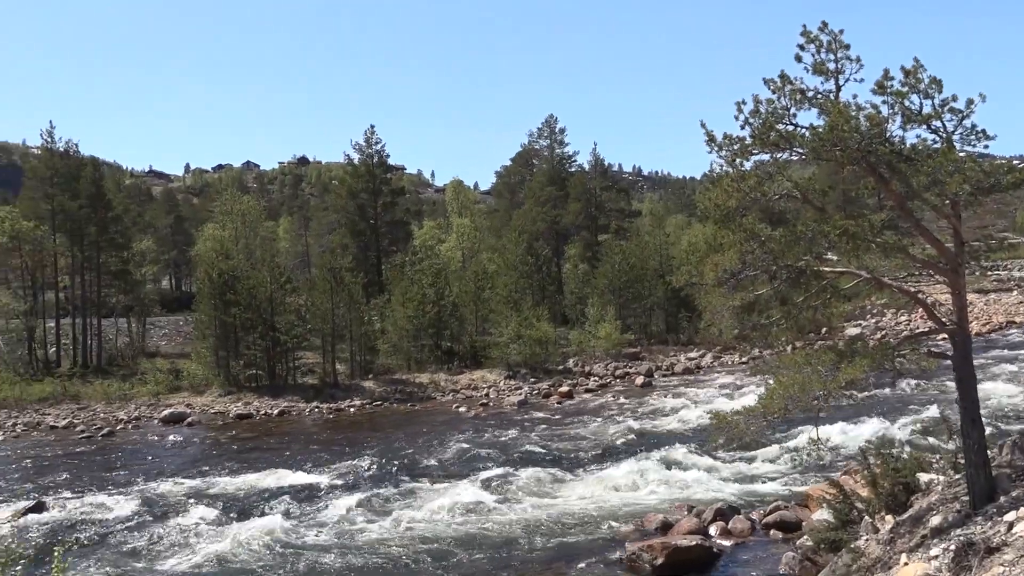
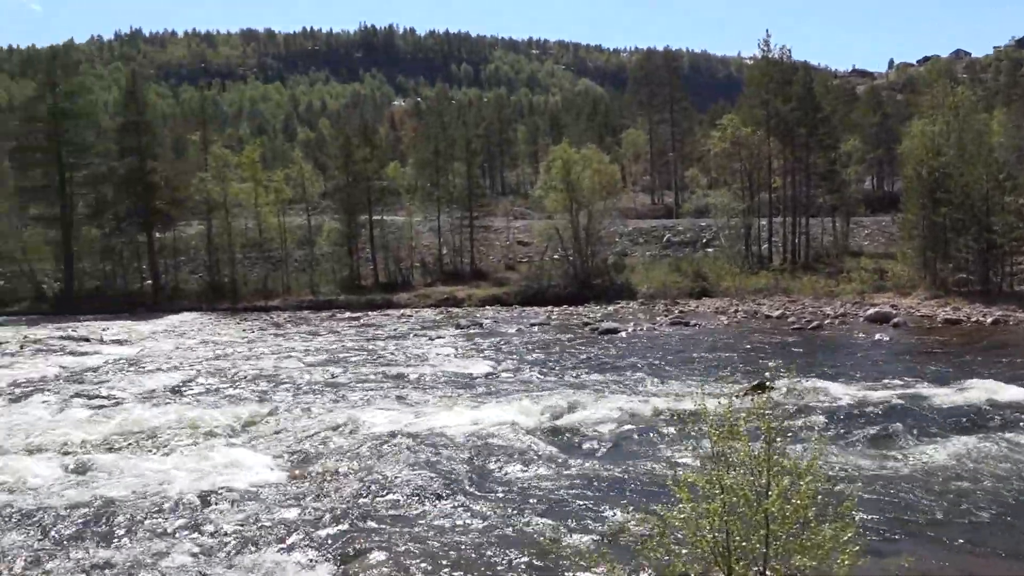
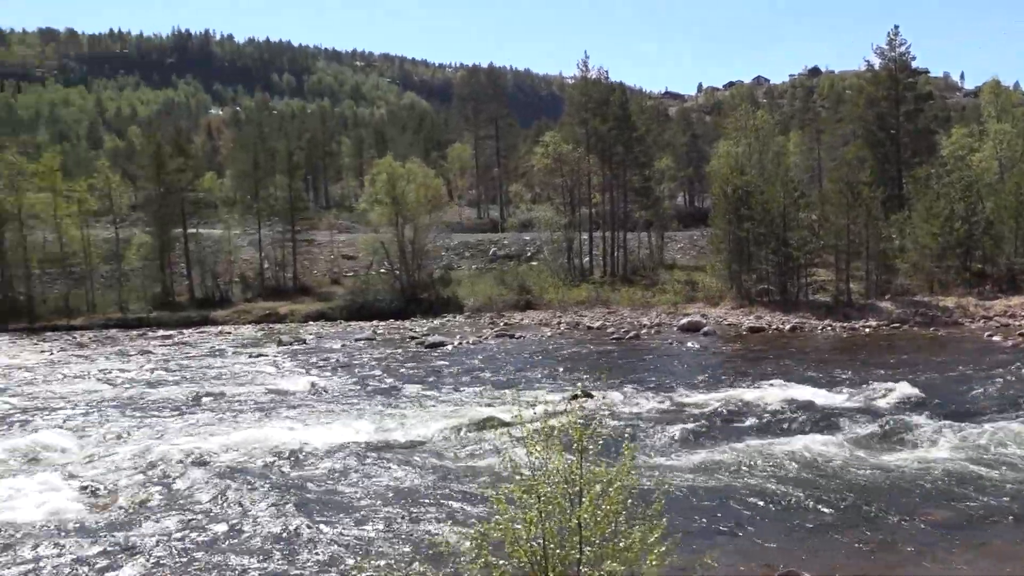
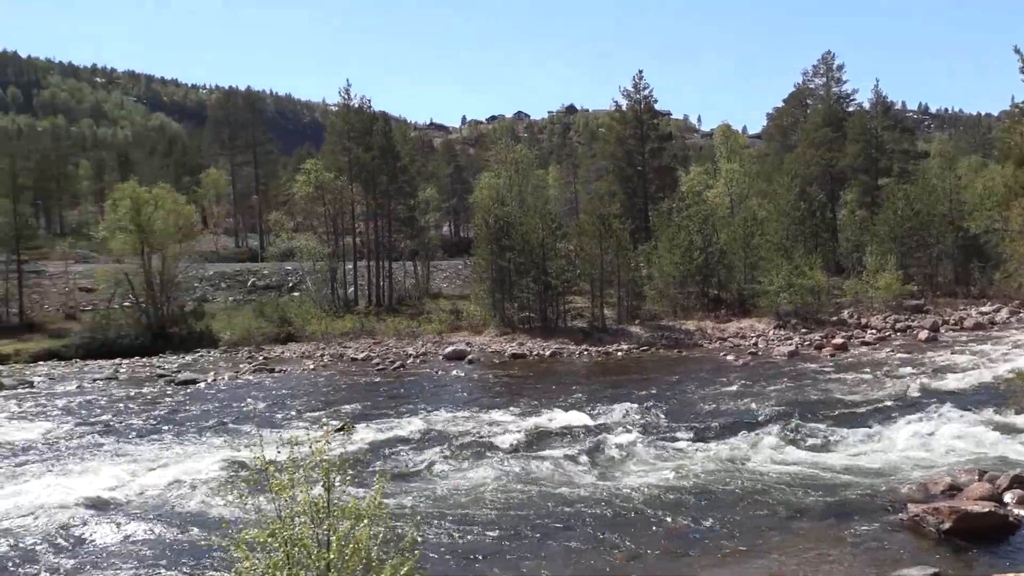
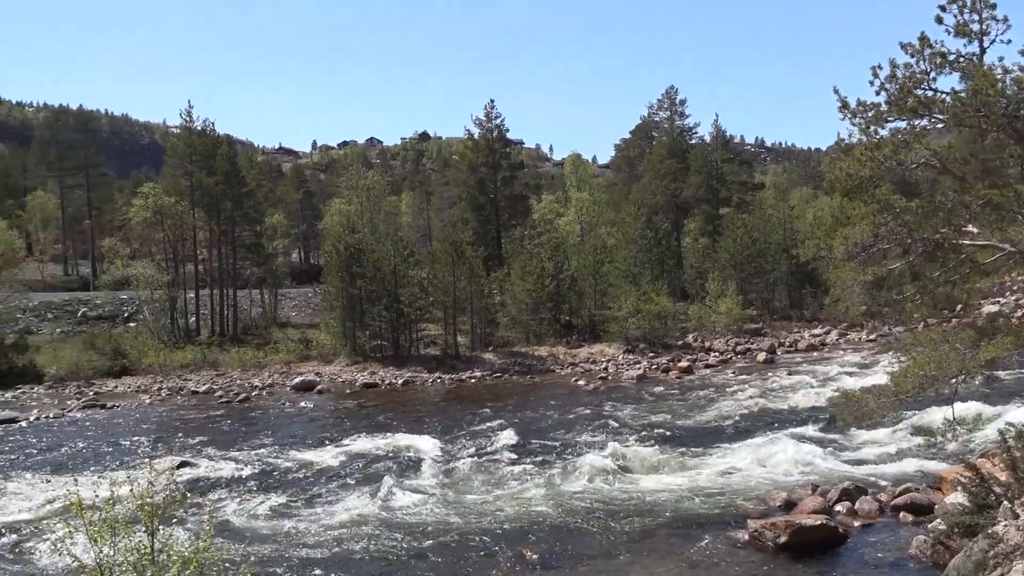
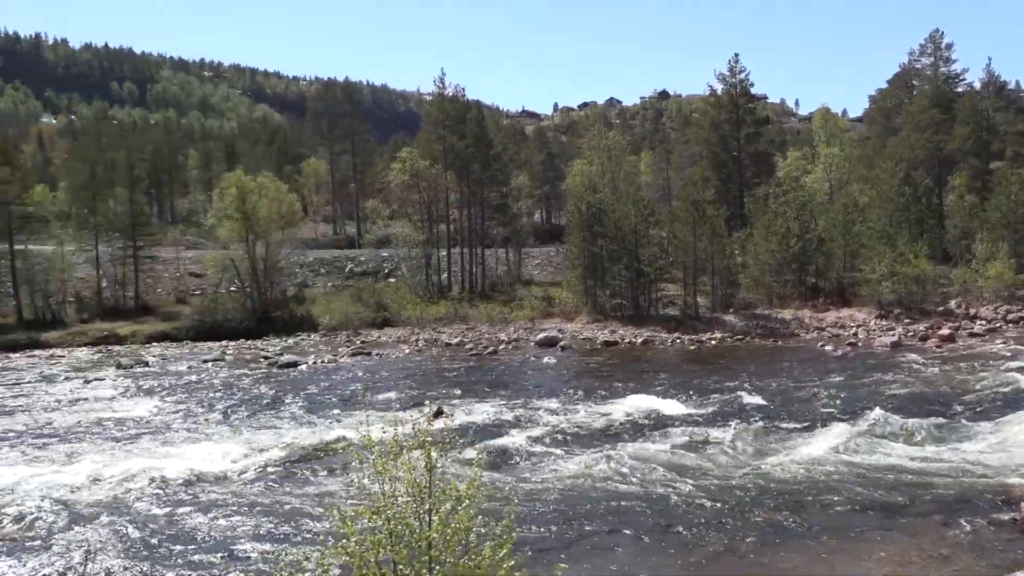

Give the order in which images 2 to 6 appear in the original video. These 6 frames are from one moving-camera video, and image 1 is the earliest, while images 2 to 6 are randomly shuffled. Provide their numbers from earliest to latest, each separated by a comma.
5, 4, 6, 3, 2
